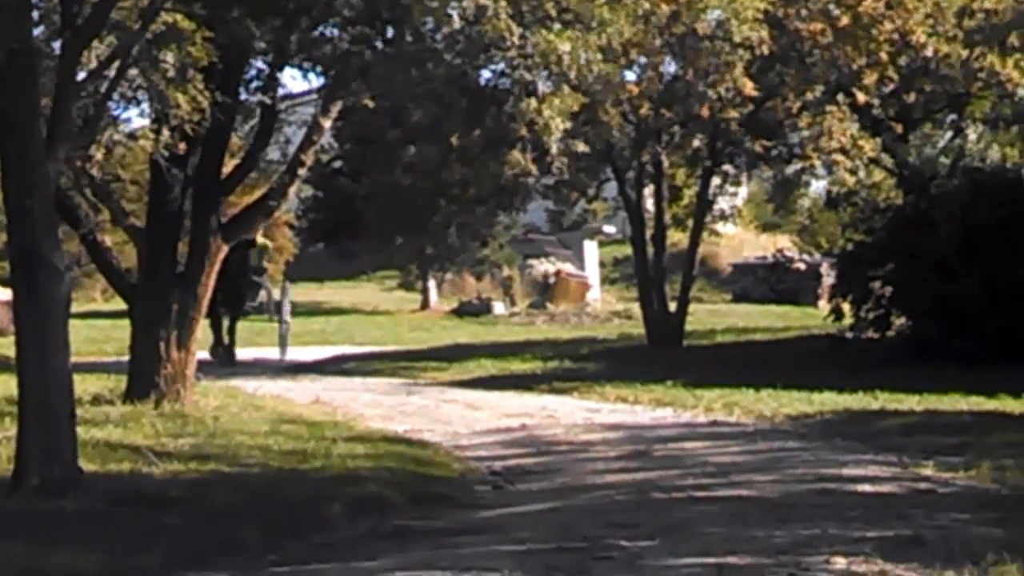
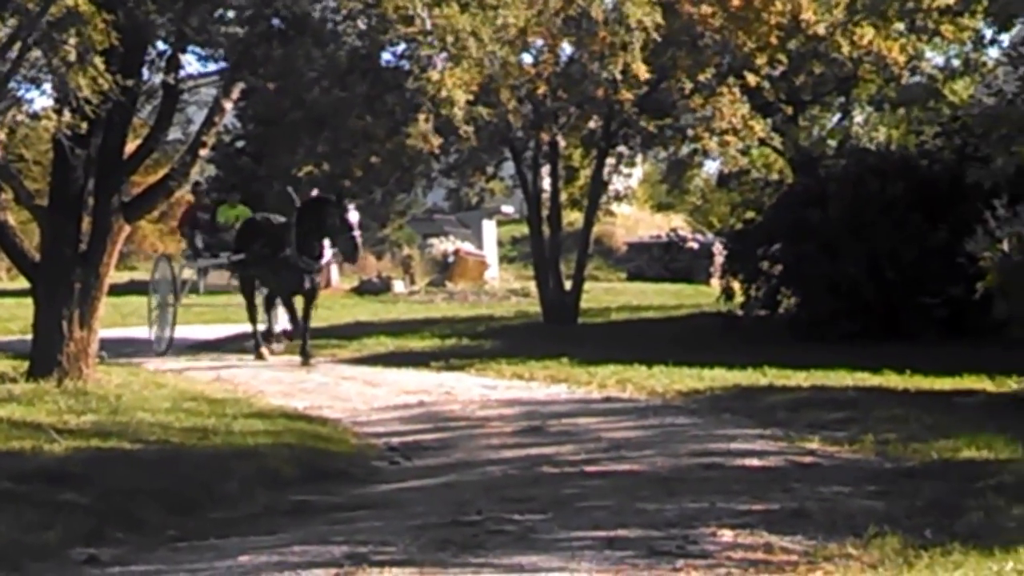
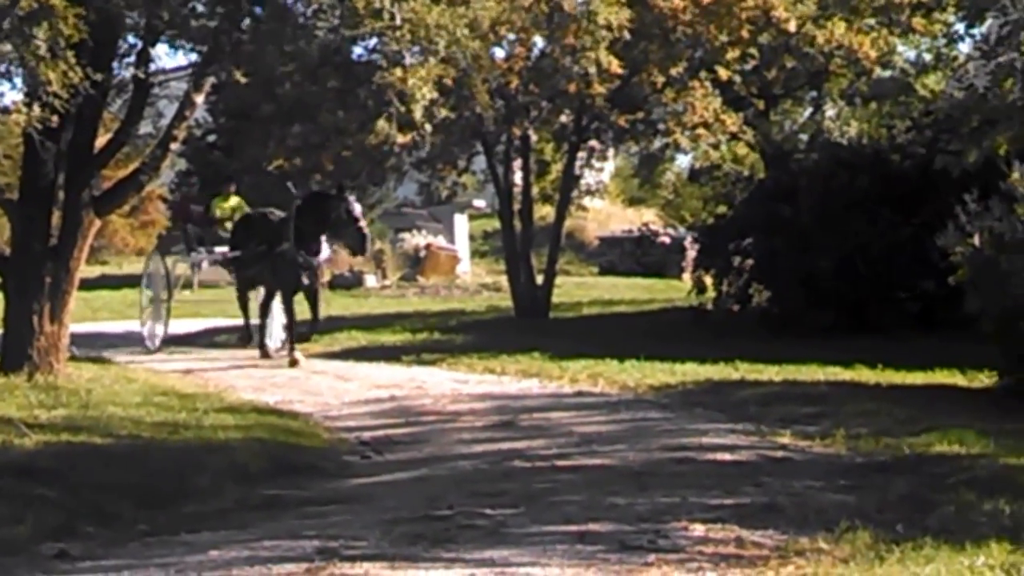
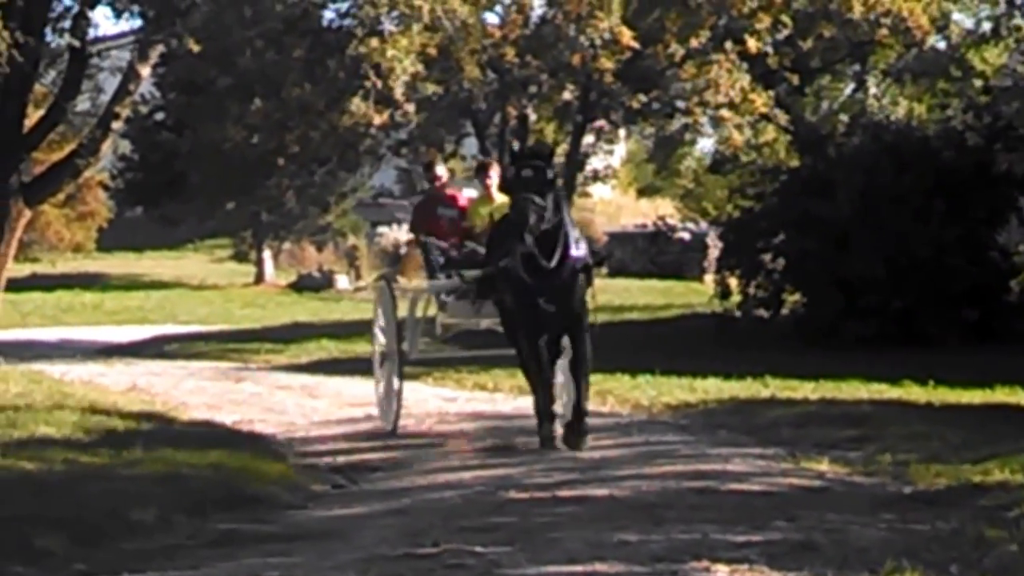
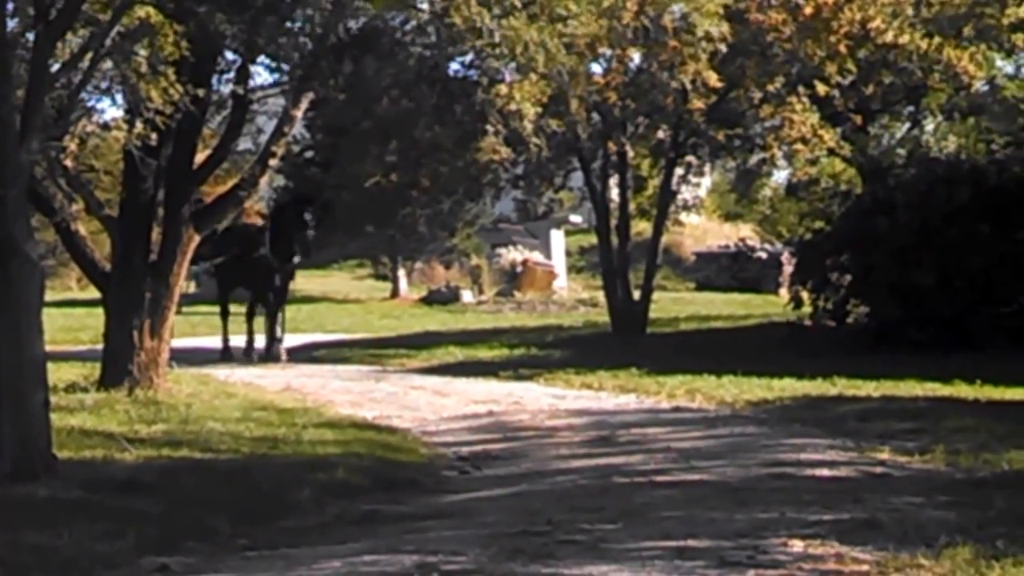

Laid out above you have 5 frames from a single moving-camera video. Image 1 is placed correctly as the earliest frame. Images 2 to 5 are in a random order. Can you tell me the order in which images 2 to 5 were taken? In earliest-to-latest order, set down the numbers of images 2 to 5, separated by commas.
5, 2, 3, 4
